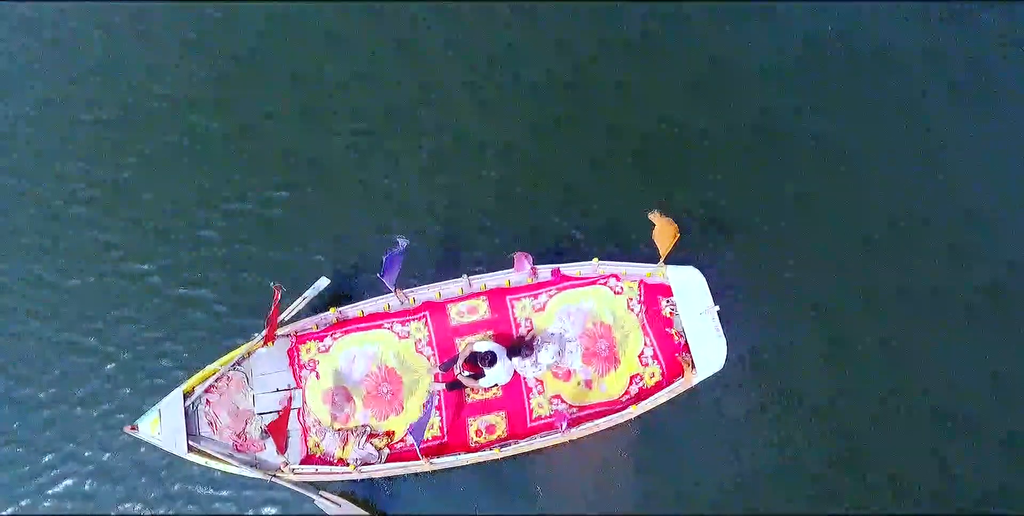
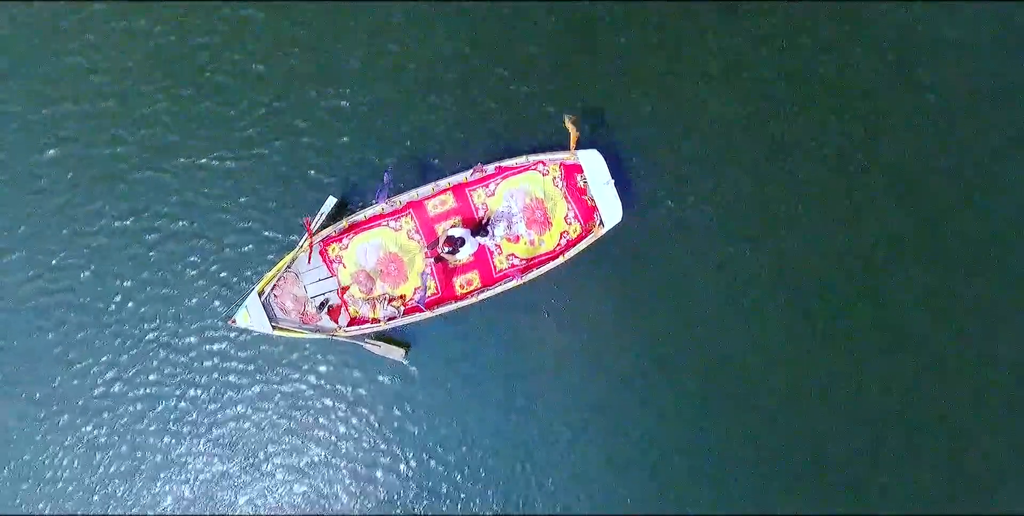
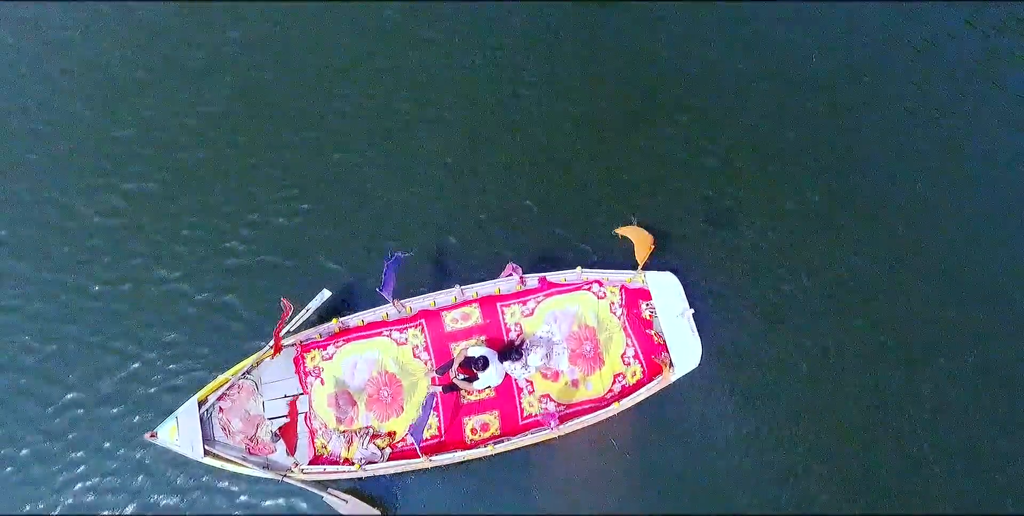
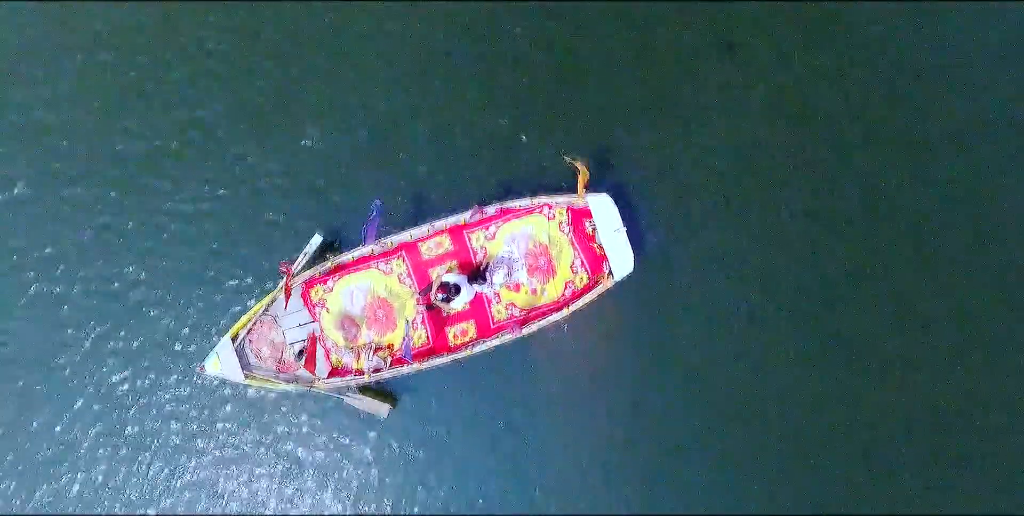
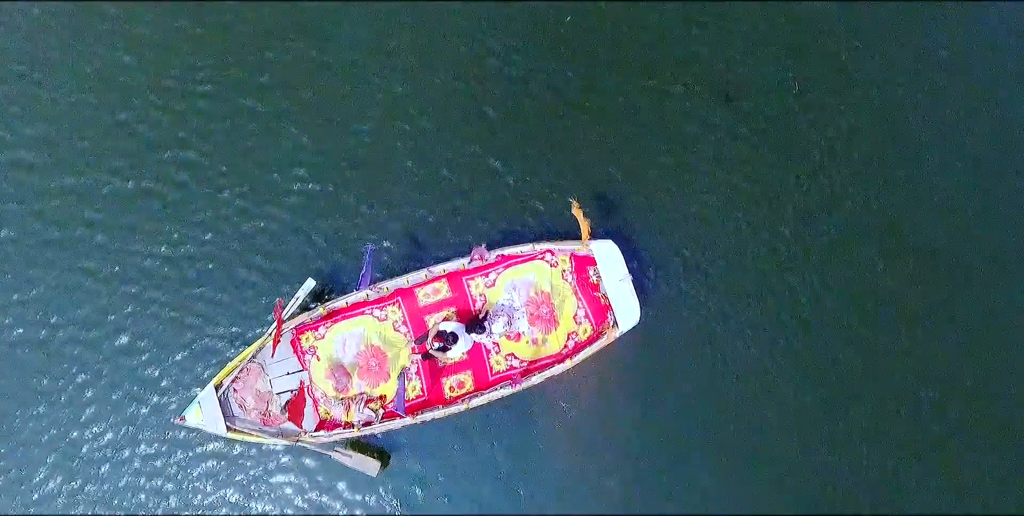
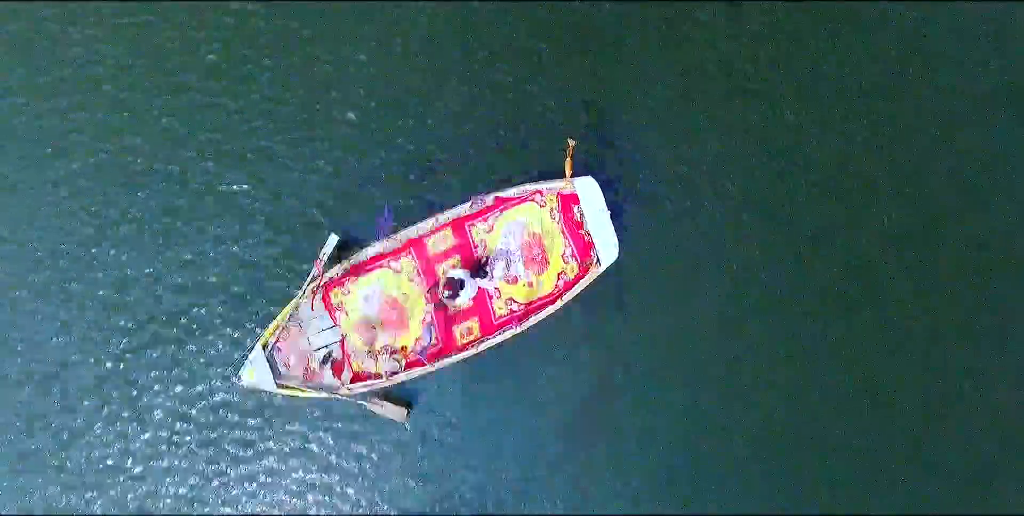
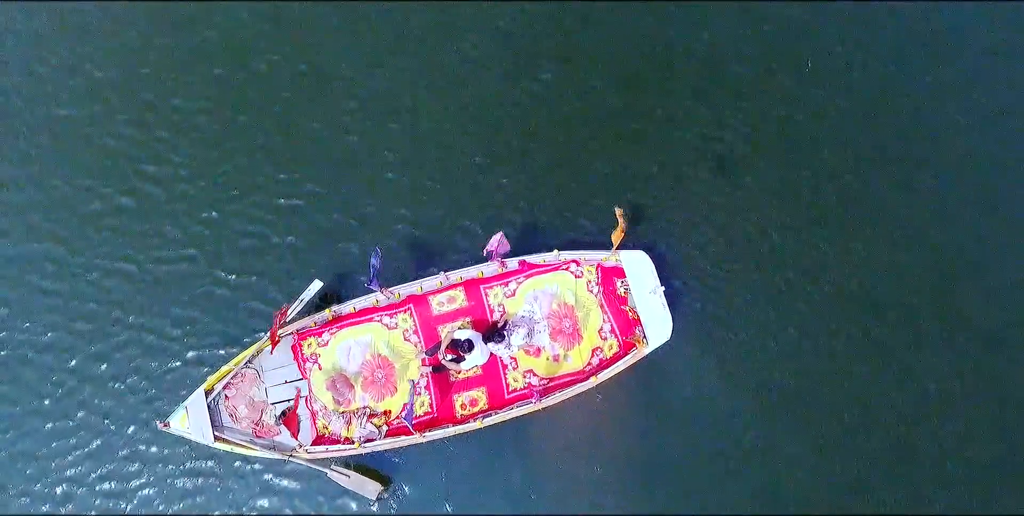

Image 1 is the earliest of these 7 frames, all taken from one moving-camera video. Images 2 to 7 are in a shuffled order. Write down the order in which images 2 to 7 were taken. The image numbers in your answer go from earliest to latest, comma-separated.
3, 7, 5, 4, 2, 6
